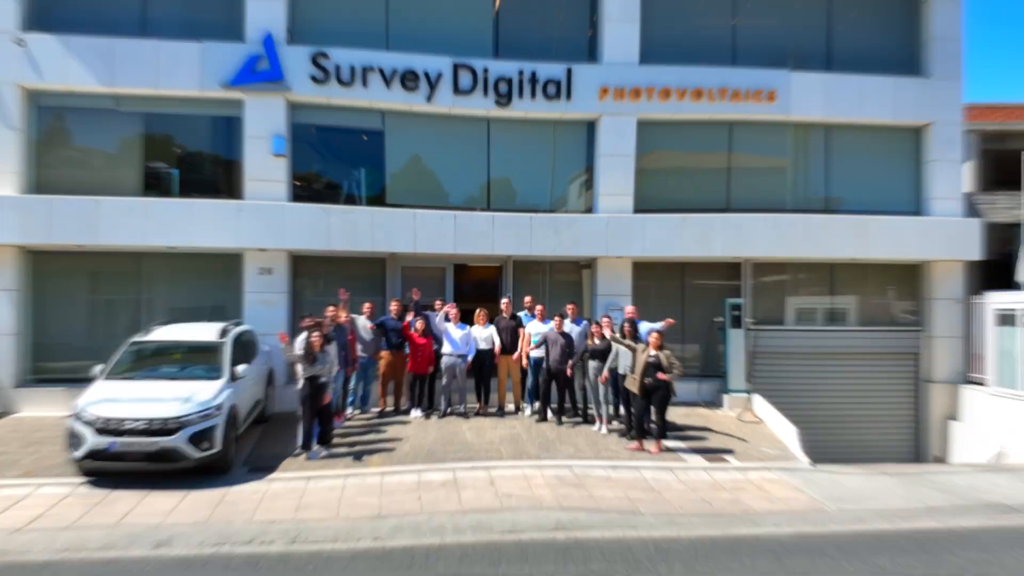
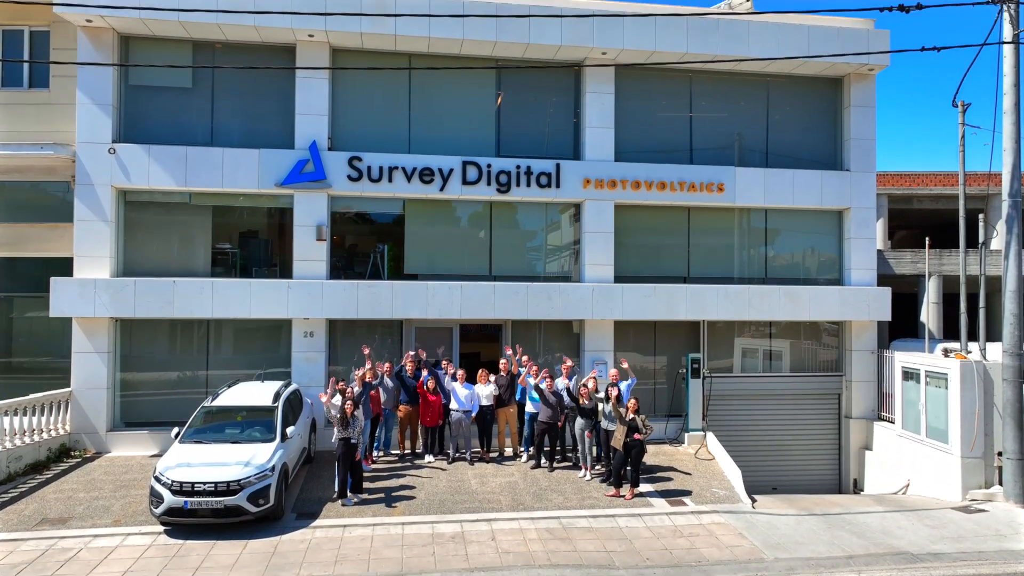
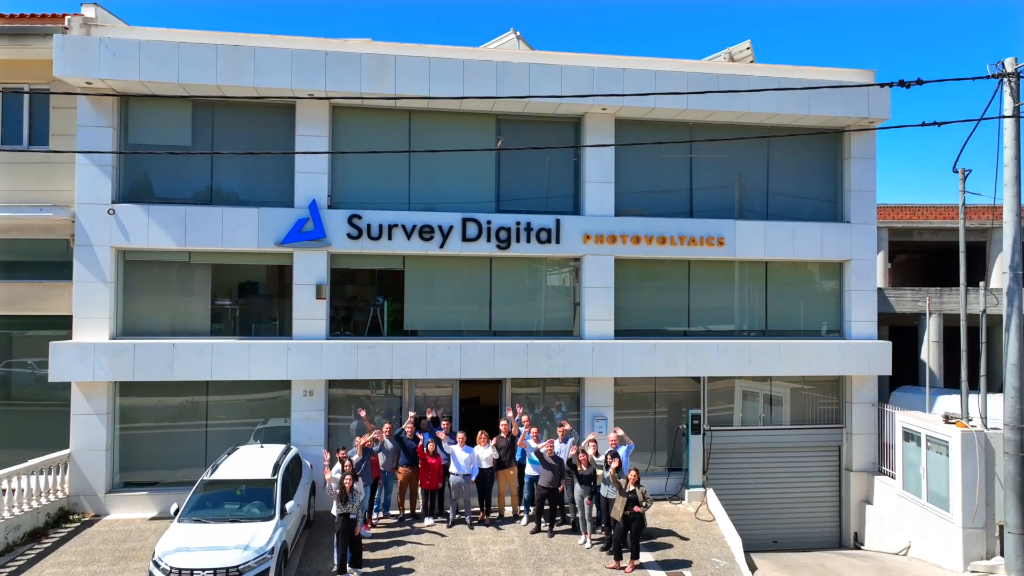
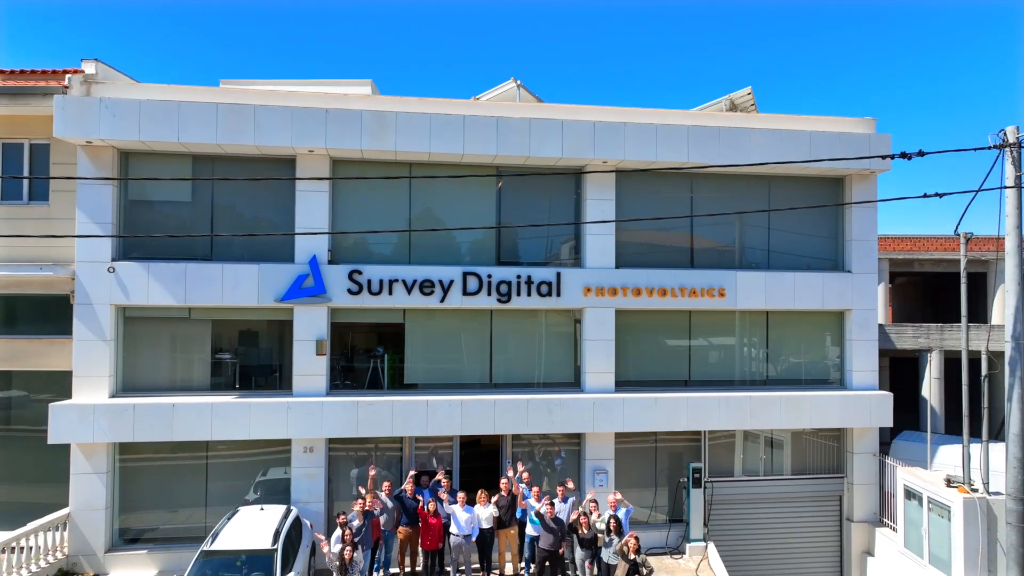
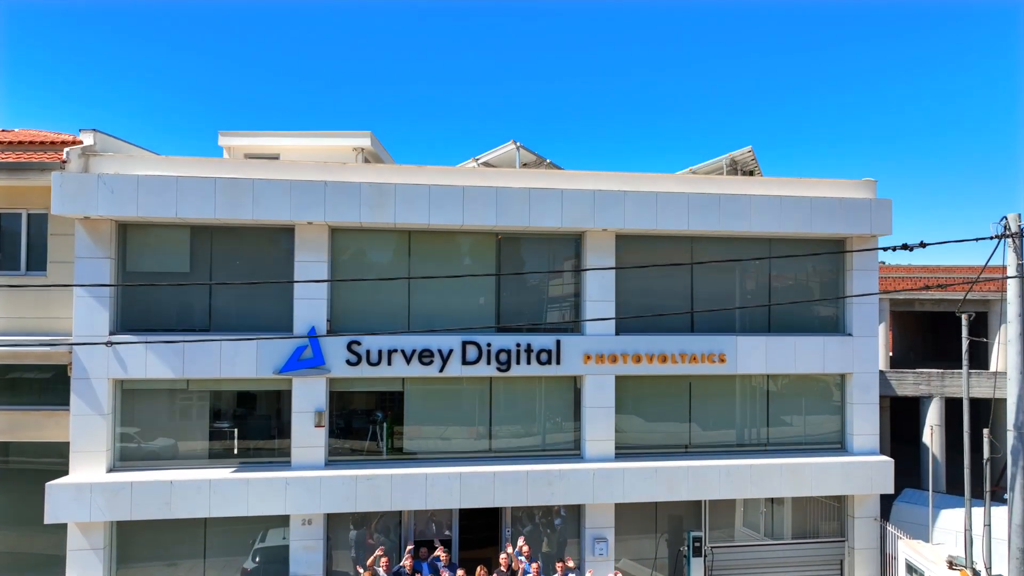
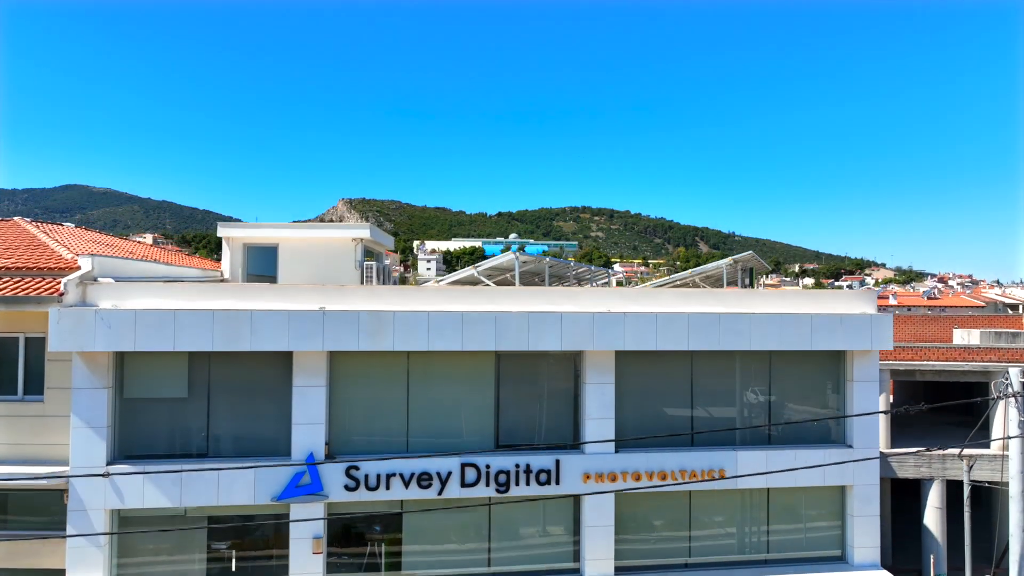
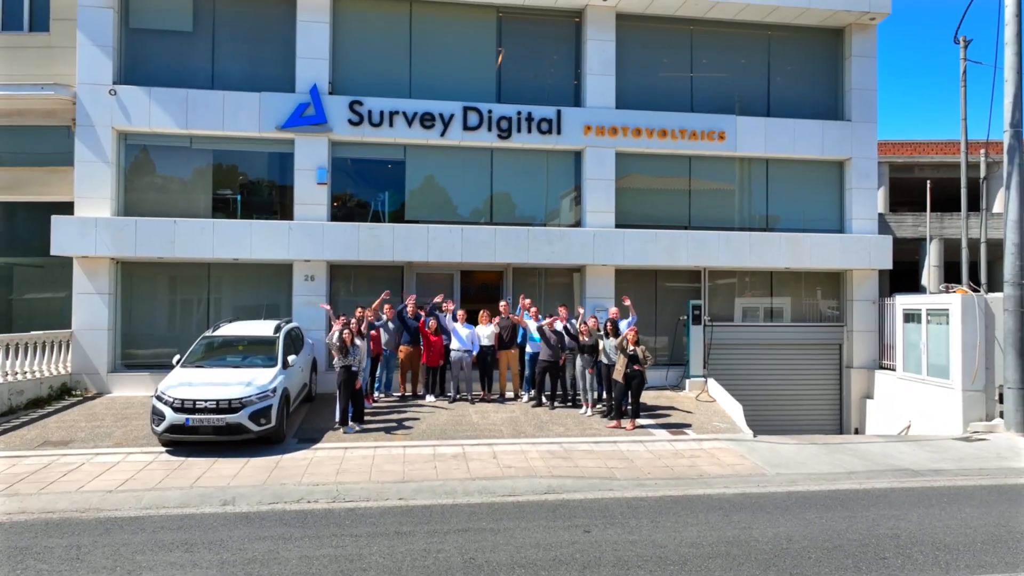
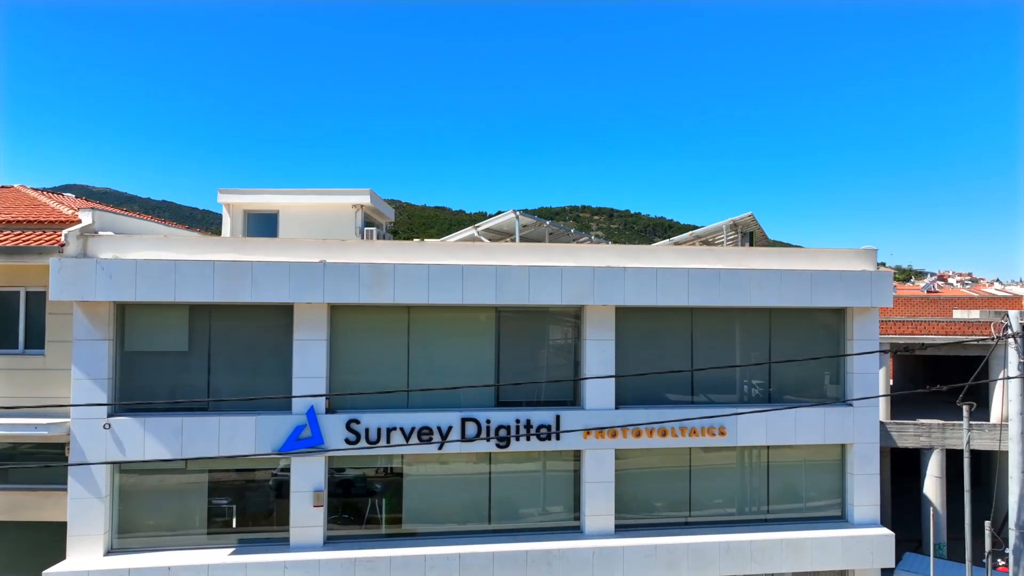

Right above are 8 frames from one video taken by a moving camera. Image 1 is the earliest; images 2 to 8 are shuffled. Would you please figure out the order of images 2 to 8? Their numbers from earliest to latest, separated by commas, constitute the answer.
7, 2, 3, 4, 5, 8, 6
